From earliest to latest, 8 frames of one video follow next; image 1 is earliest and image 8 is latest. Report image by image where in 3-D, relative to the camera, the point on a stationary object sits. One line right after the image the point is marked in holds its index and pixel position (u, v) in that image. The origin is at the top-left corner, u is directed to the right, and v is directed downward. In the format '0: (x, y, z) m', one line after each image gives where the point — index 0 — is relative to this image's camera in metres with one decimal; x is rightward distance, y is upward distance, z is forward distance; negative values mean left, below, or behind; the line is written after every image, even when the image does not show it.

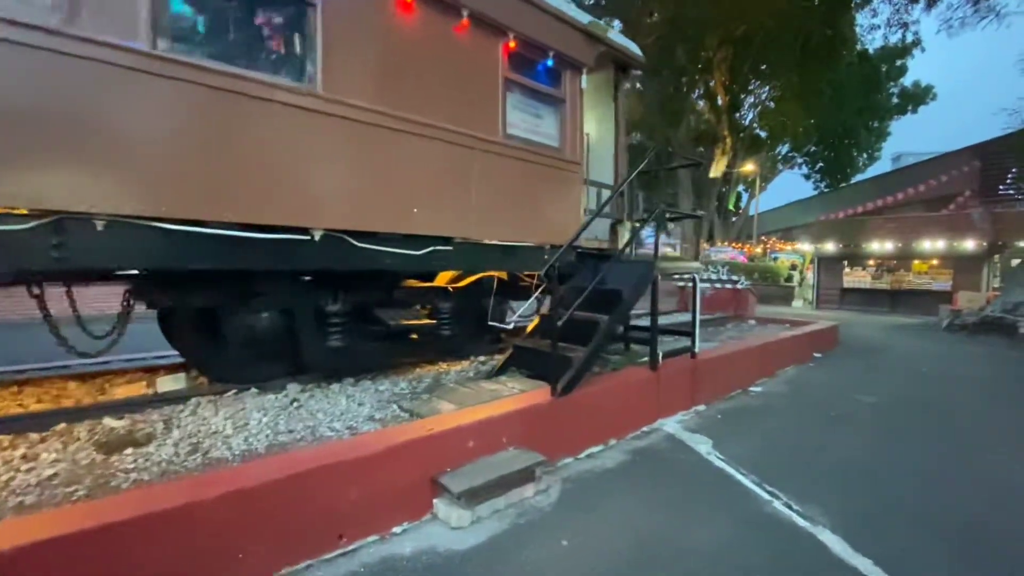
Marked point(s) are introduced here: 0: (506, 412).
0: (-0.1, -1.0, +3.7) m
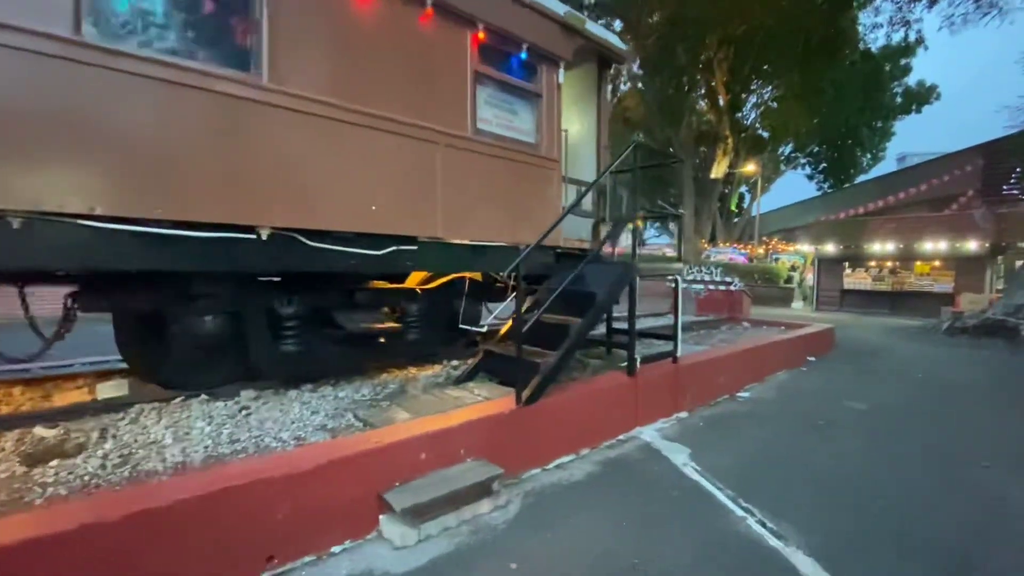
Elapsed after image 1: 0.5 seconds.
0: (-0.4, -1.0, +3.5) m
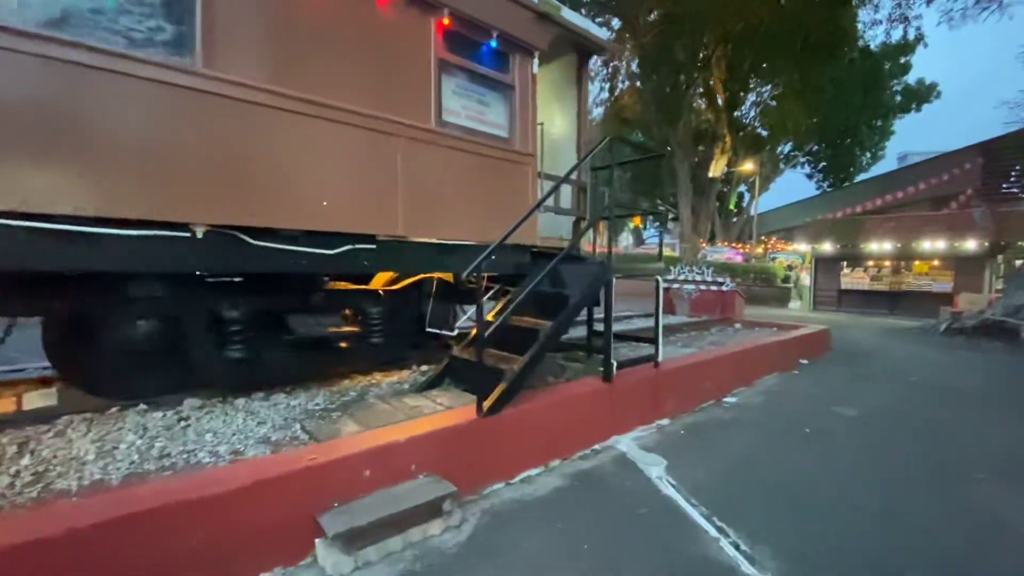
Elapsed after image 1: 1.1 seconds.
0: (-0.7, -1.0, +3.2) m
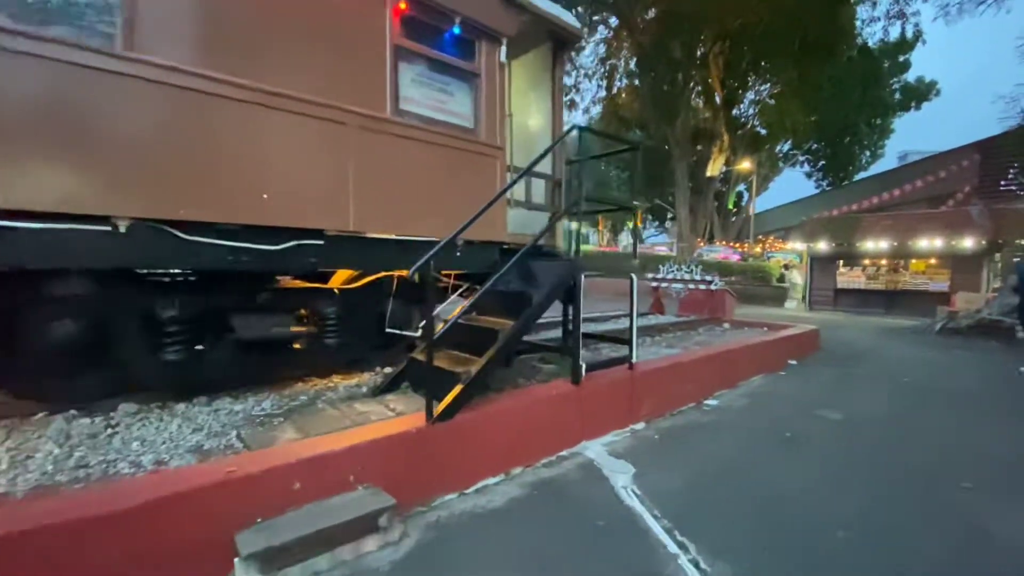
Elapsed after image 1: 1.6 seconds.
0: (-1.0, -1.0, +3.0) m
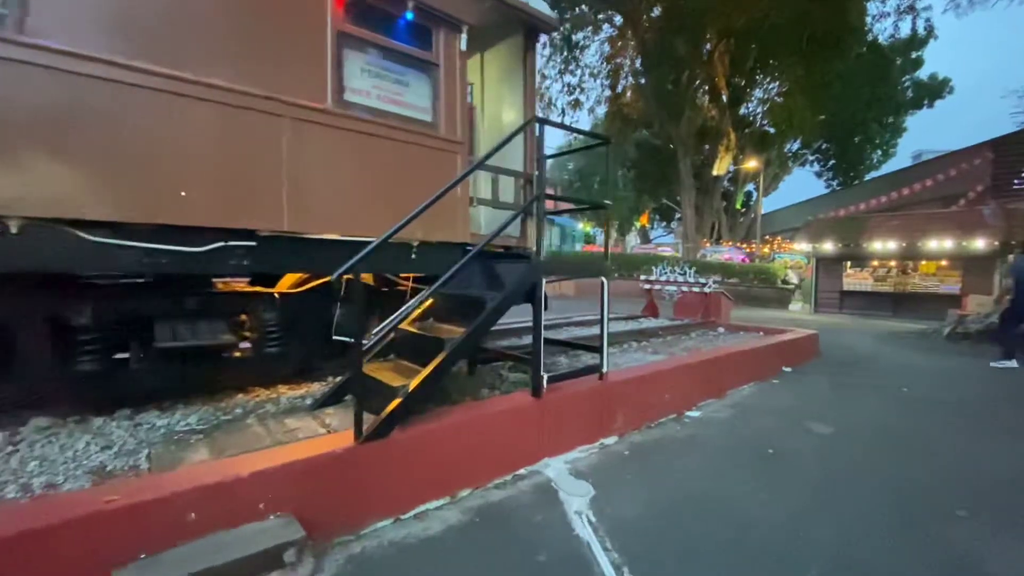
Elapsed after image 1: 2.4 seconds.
0: (-1.4, -1.0, +2.7) m
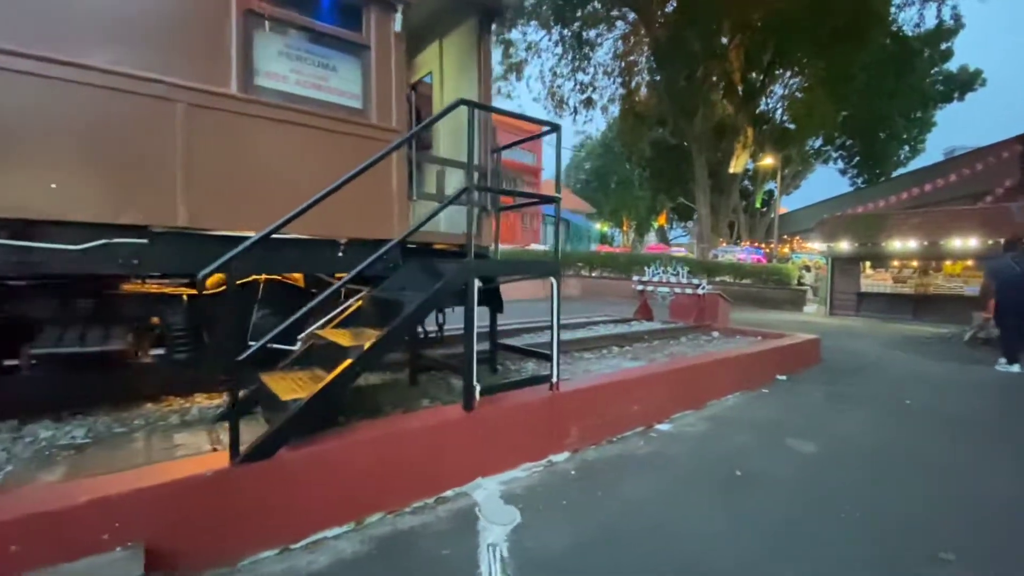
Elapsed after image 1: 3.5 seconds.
0: (-2.0, -1.0, +2.4) m
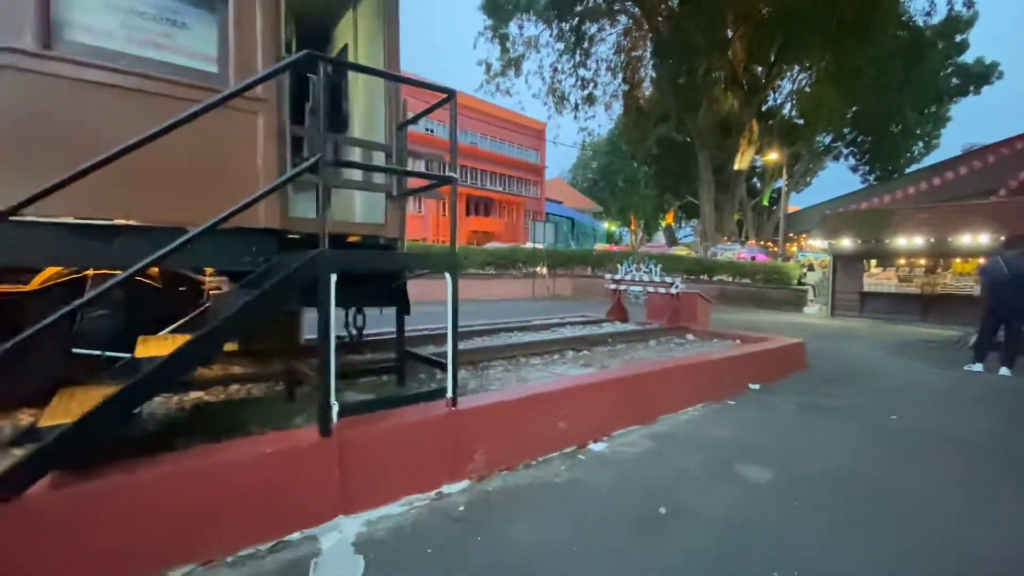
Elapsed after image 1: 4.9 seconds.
0: (-2.9, -1.0, +1.8) m
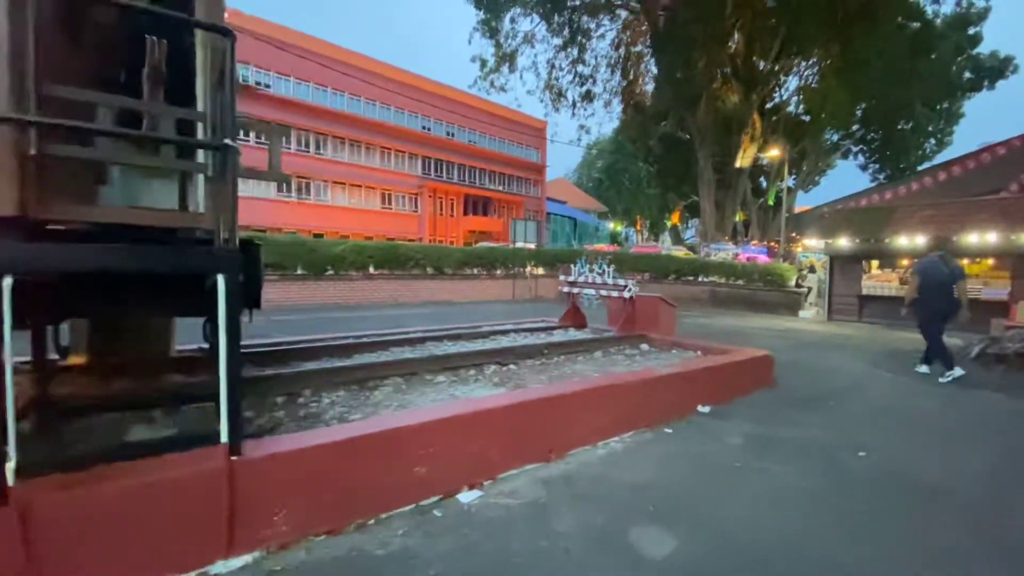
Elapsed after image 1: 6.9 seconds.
0: (-4.1, -1.0, +0.9) m
